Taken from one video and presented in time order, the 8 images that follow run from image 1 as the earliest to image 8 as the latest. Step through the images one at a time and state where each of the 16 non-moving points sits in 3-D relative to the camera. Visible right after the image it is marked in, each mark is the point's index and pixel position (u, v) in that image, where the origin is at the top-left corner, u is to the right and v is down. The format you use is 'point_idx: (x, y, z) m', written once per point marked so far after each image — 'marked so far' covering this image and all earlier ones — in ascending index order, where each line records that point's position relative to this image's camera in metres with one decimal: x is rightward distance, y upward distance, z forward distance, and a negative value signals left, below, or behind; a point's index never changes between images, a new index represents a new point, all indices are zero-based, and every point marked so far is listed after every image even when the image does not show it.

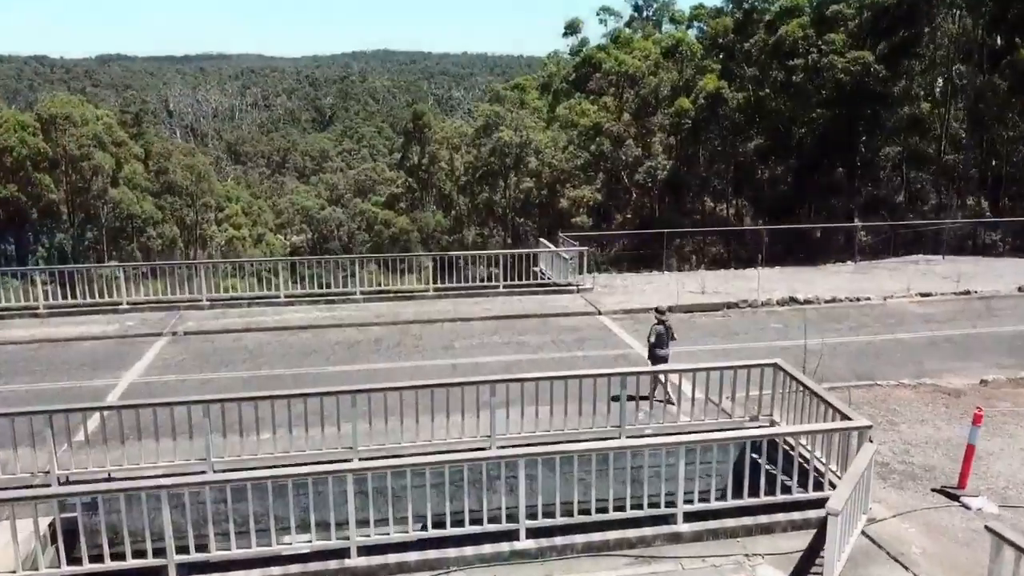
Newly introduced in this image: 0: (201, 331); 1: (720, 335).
0: (-5.1, -0.7, +13.1) m
1: (+3.4, -0.7, +13.1) m
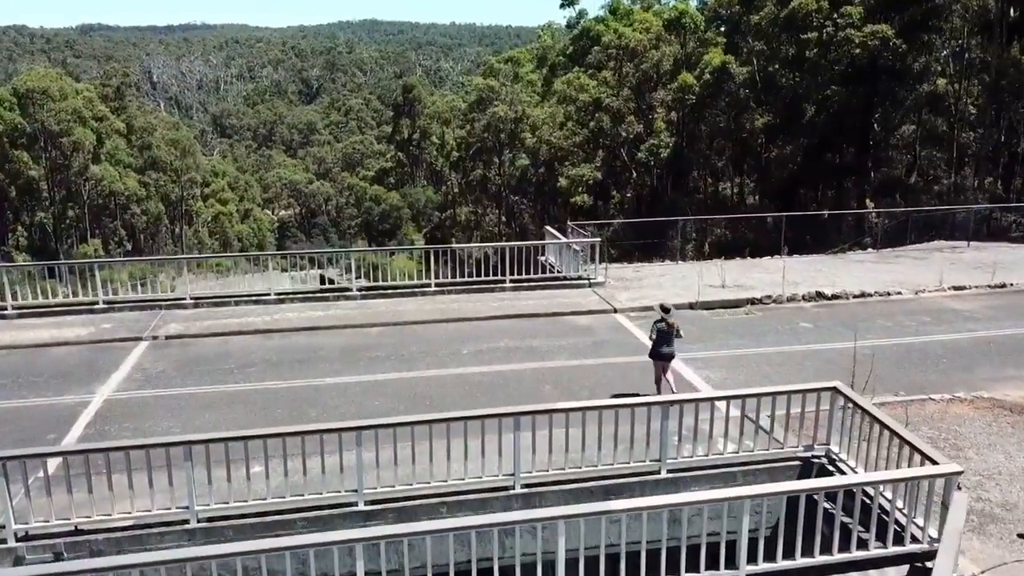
0: (-4.9, -0.7, +12.0) m
1: (+3.5, -0.7, +12.1) m
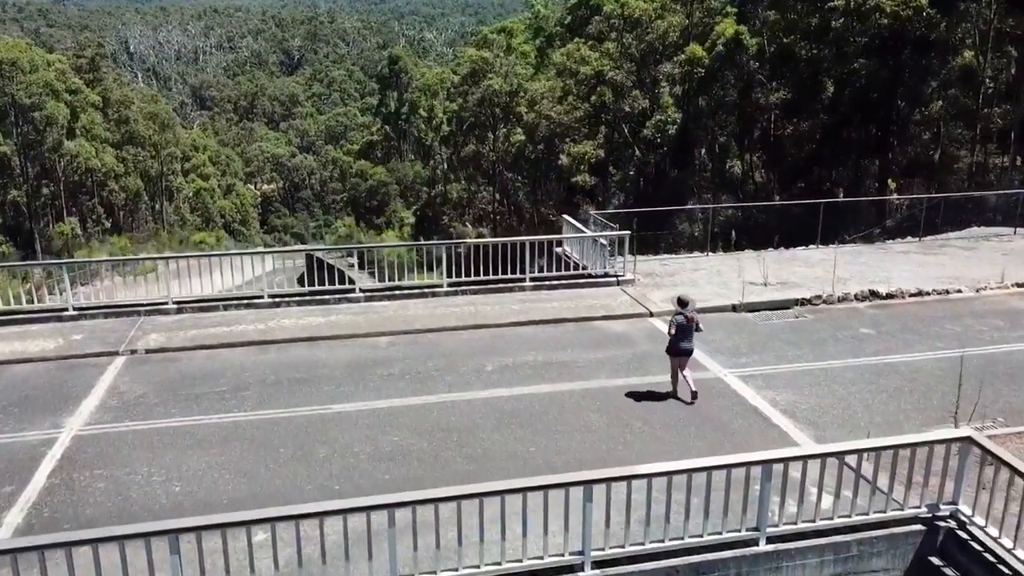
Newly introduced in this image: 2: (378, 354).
0: (-4.5, -0.8, +10.5) m
1: (+3.9, -0.8, +10.8) m
2: (-1.7, -0.9, +10.4) m
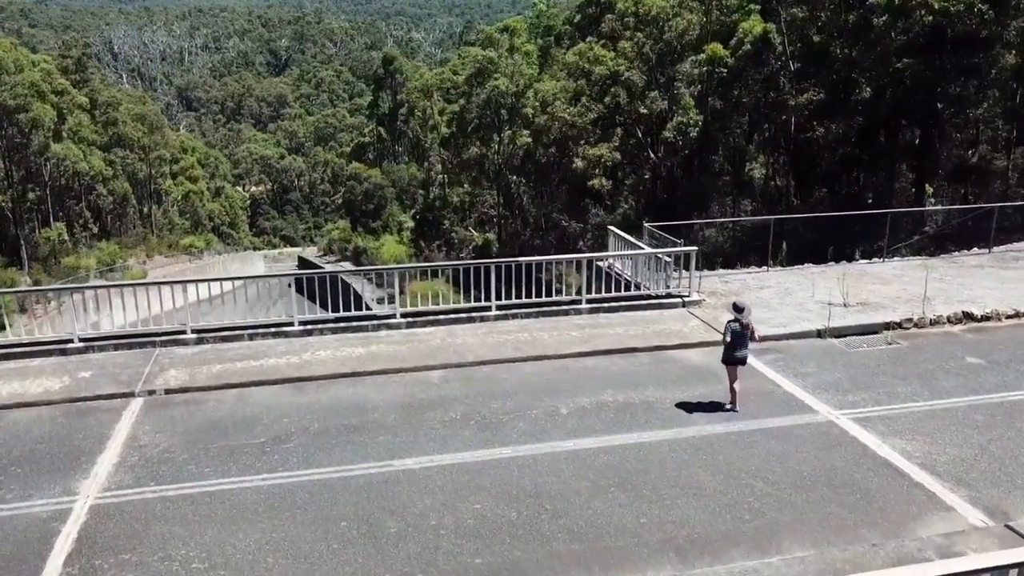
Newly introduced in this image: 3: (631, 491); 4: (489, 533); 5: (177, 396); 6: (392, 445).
0: (-3.7, -1.2, +9.2) m
1: (+4.7, -1.1, +9.6) m
2: (-0.9, -1.2, +9.1) m
3: (+1.0, -1.8, +7.1) m
4: (-0.2, -2.0, +6.4) m
5: (-3.8, -1.2, +9.1) m
6: (-1.2, -1.5, +7.9) m
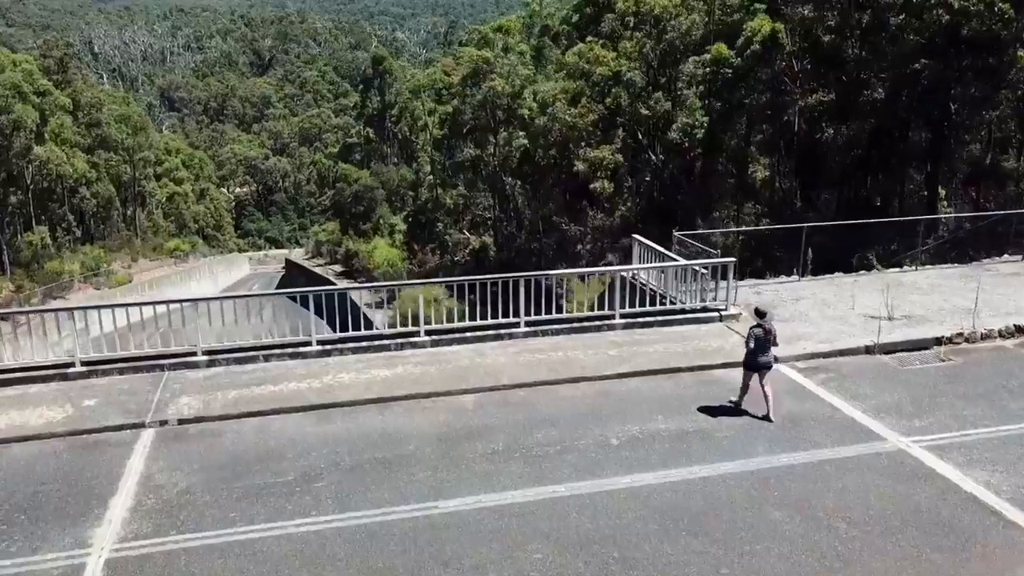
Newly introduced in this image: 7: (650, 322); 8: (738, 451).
0: (-3.2, -1.4, +8.5) m
1: (+5.2, -1.2, +9.0) m
2: (-0.5, -1.4, +8.4) m
3: (+1.5, -2.0, +6.4) m
4: (+0.3, -2.2, +5.8) m
5: (-3.3, -1.4, +8.4) m
6: (-0.7, -1.8, +7.3) m
7: (+1.9, -0.5, +11.1) m
8: (+2.2, -1.6, +7.8) m
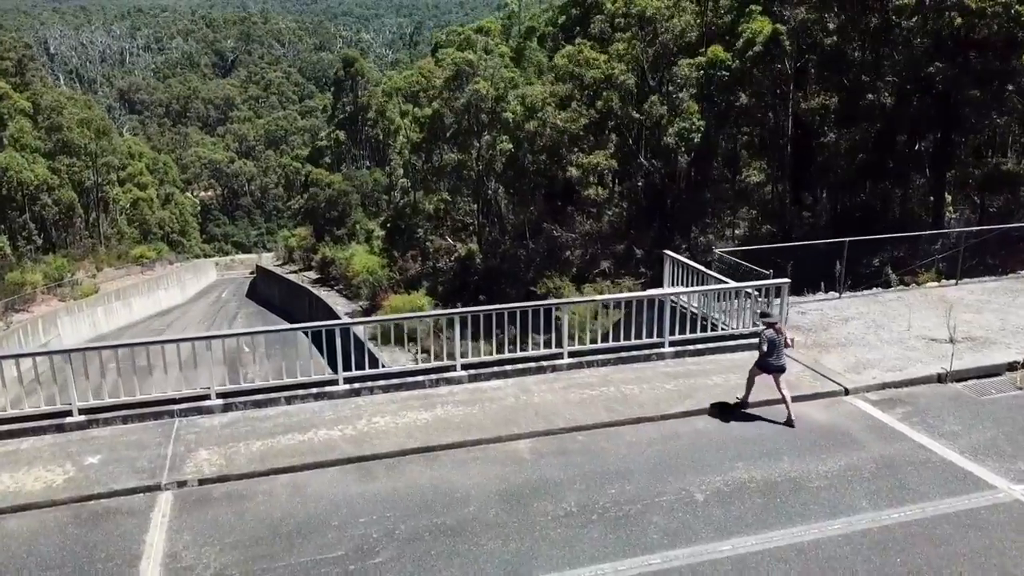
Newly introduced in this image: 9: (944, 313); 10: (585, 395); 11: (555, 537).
0: (-2.6, -1.7, +7.4) m
1: (+5.8, -1.5, +8.3) m
2: (+0.2, -1.7, +7.5) m
3: (+2.3, -2.3, +5.6) m
4: (+1.1, -2.5, +4.9) m
5: (-2.7, -1.8, +7.3) m
6: (0.0, -2.1, +6.3) m
7: (+2.4, -0.8, +10.2) m
8: (+2.8, -1.9, +7.0) m
9: (+6.3, -0.3, +11.7) m
10: (+0.8, -1.2, +9.0) m
11: (+0.3, -2.0, +6.6) m
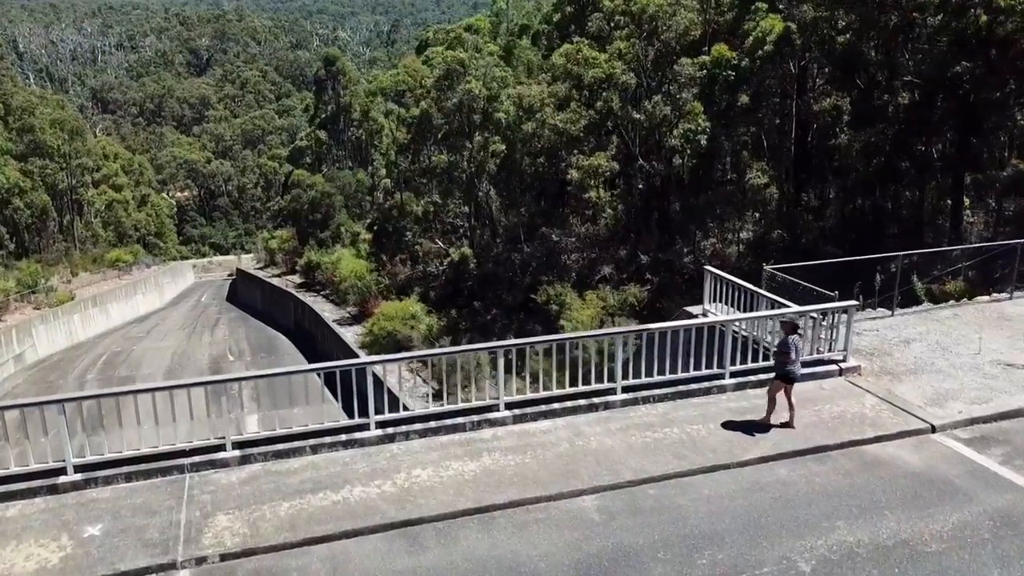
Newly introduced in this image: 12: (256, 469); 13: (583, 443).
0: (-2.0, -2.1, +6.4) m
1: (+6.3, -1.8, +7.5) m
2: (+0.8, -2.0, +6.5) m
3: (+2.9, -2.6, +4.7) m
4: (+1.7, -2.8, +3.9) m
5: (-2.1, -2.2, +6.3) m
6: (+0.6, -2.4, +5.3) m
7: (+2.9, -1.1, +9.3) m
8: (+3.4, -2.2, +6.1) m
9: (+6.8, -0.6, +10.9) m
10: (+1.4, -1.5, +8.0) m
11: (+0.9, -2.3, +5.6) m
12: (-2.4, -1.7, +7.6) m
13: (+0.7, -1.5, +8.0) m
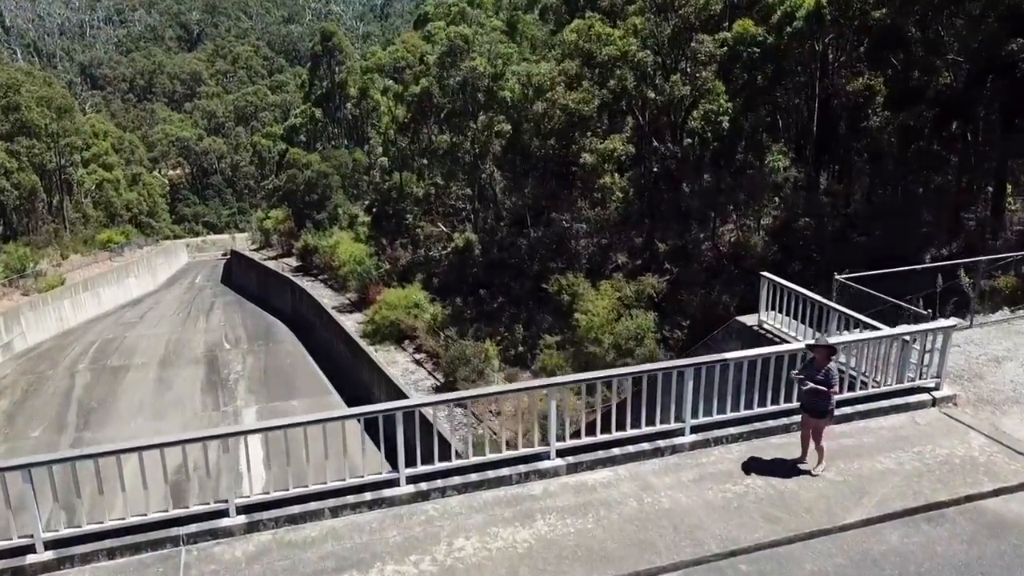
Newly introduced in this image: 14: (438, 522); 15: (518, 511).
0: (-1.5, -2.4, +5.1) m
1: (+6.8, -2.0, +6.3) m
2: (+1.2, -2.3, +5.3) m
3: (+3.4, -2.9, +3.5) m
4: (+2.2, -3.1, +2.7) m
5: (-1.6, -2.5, +5.0) m
6: (+1.1, -2.7, +4.1) m
7: (+3.4, -1.3, +8.0) m
8: (+3.9, -2.4, +4.9) m
9: (+7.2, -0.7, +9.6) m
10: (+1.8, -1.8, +6.8) m
11: (+1.4, -2.7, +4.4) m
12: (-1.9, -1.9, +6.3) m
13: (+1.2, -1.8, +6.7) m
14: (-0.7, -1.9, +6.5) m
15: (0.0, -1.9, +6.6) m
